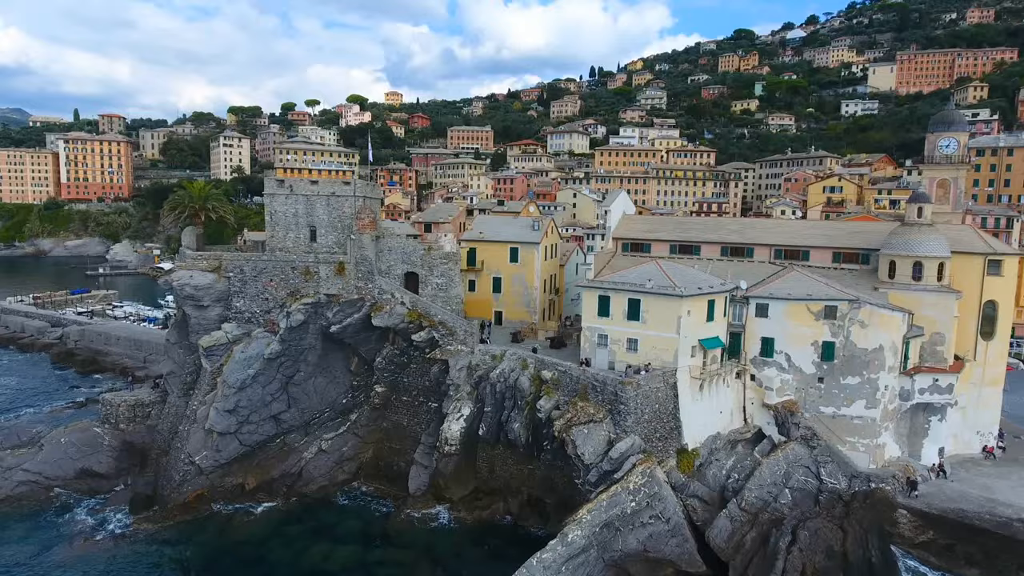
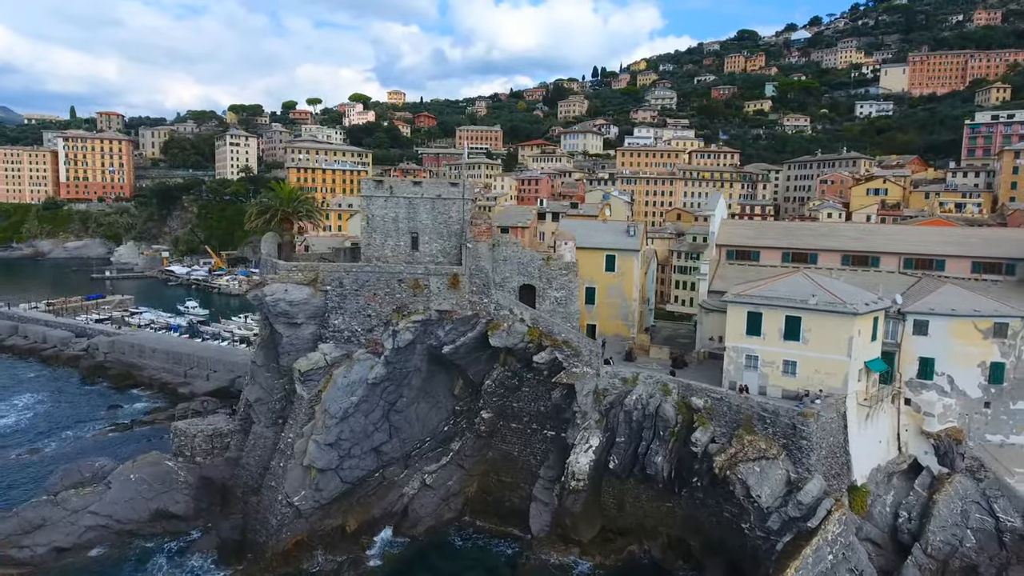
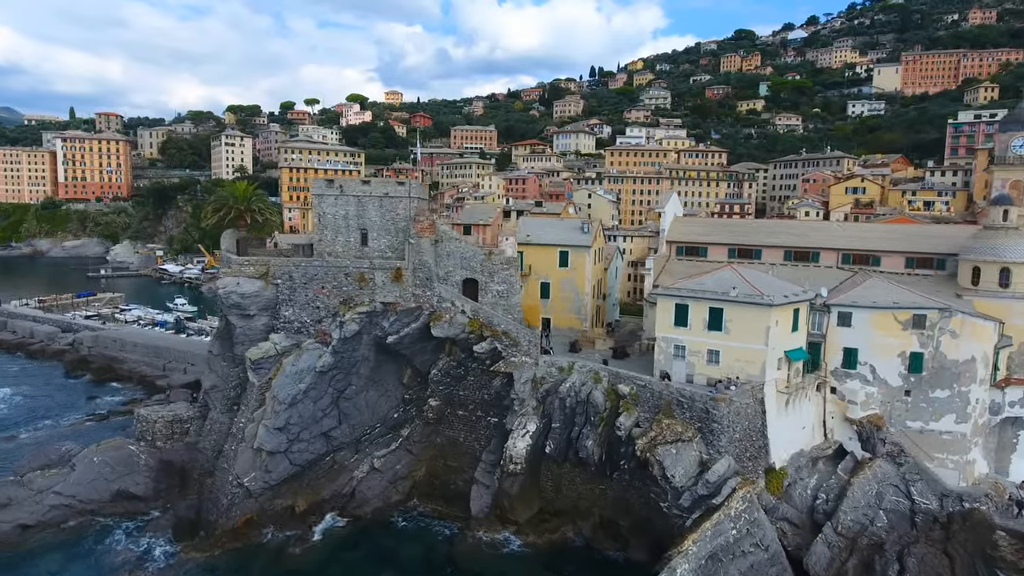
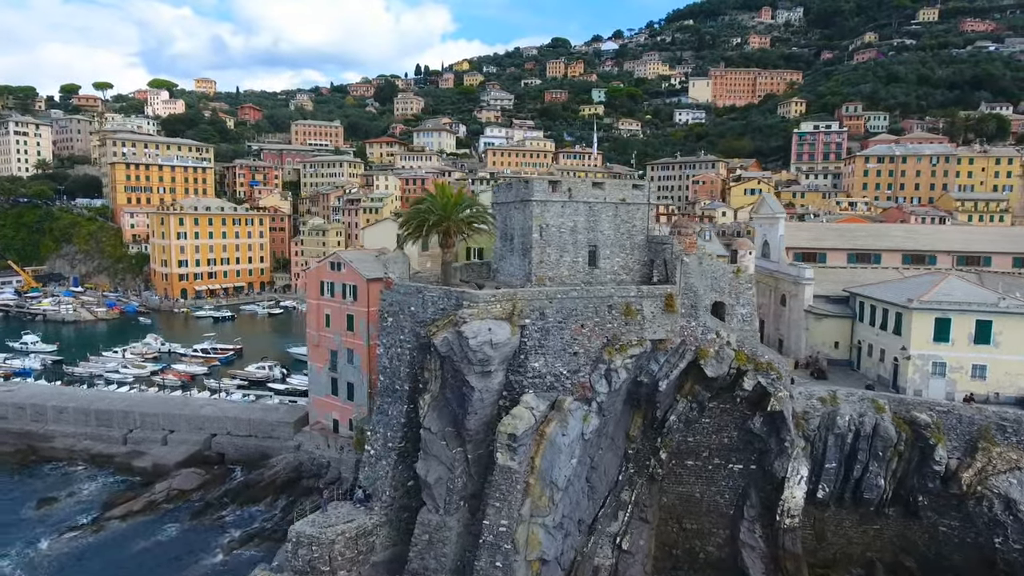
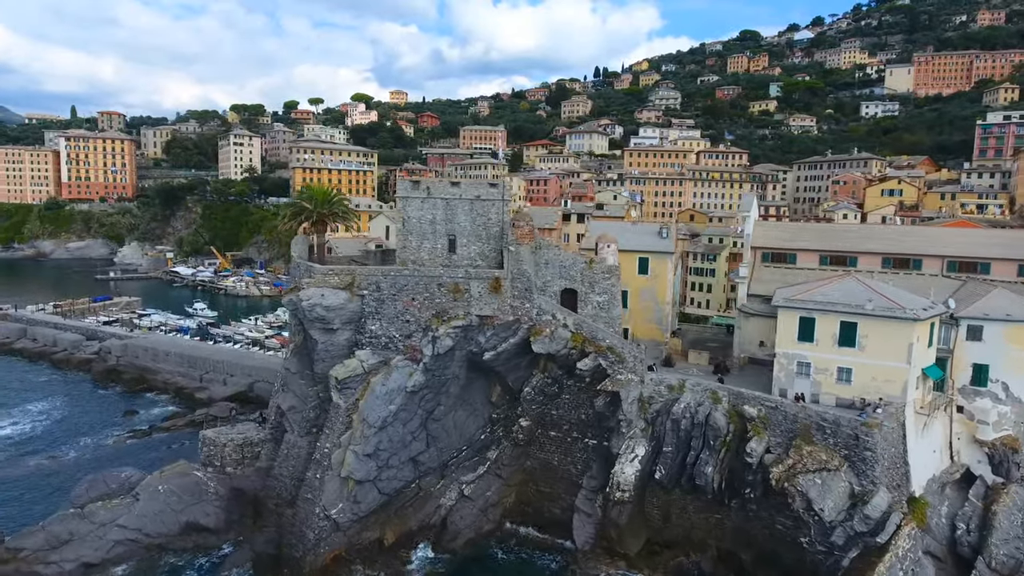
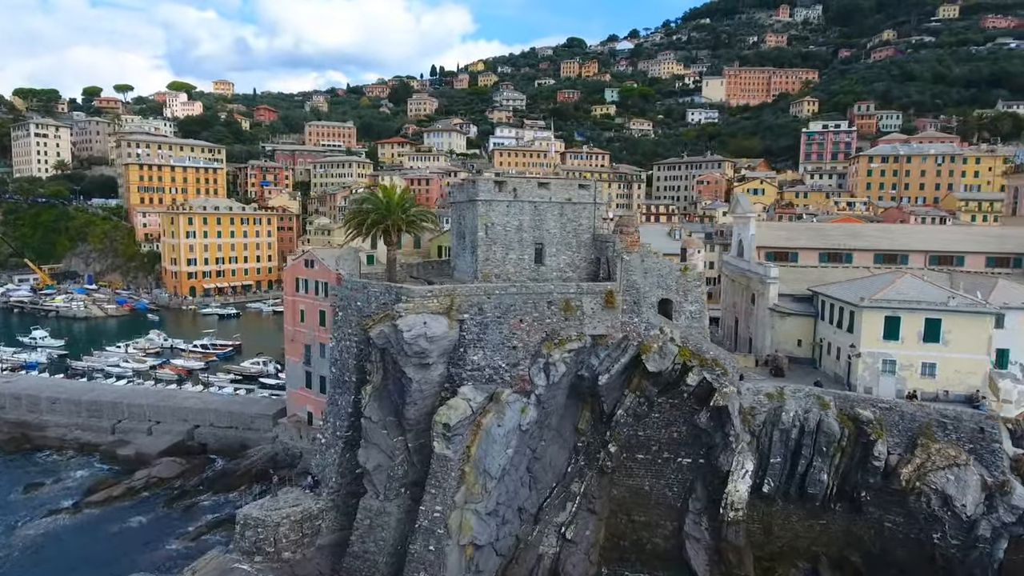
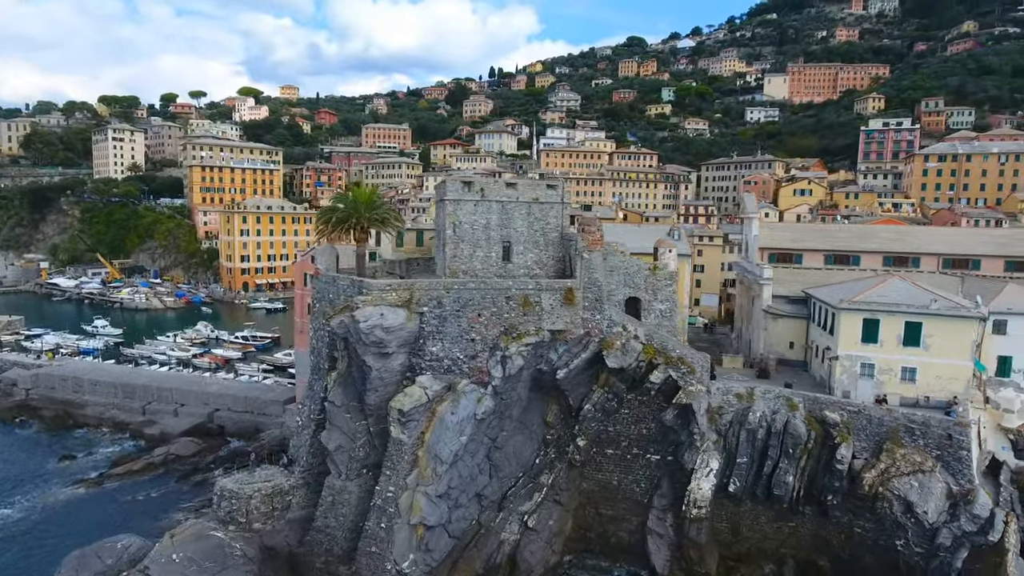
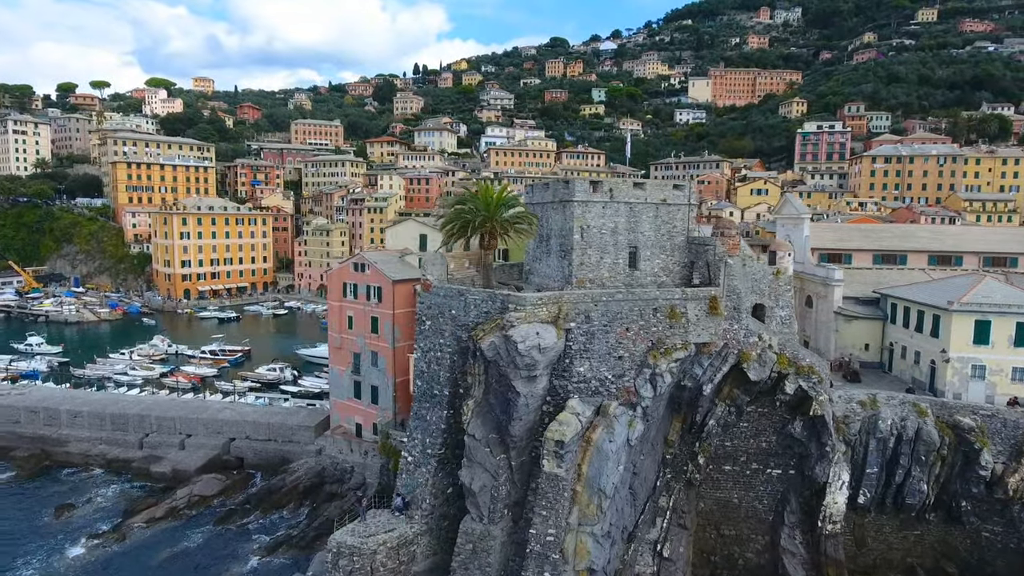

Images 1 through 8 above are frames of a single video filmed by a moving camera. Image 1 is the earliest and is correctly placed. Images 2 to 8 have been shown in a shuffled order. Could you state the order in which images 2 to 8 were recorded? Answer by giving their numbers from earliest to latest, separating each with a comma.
3, 2, 5, 7, 6, 4, 8
